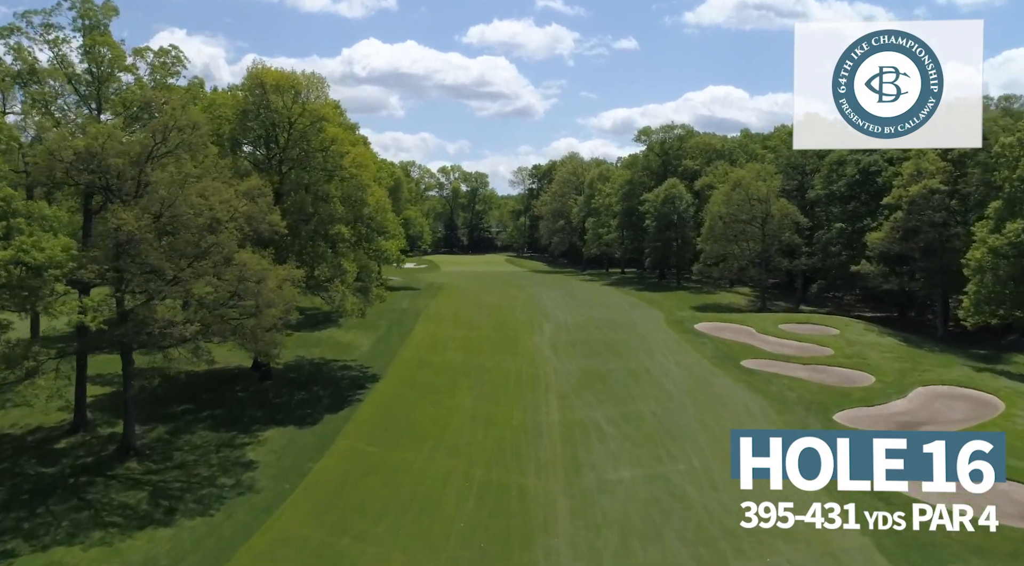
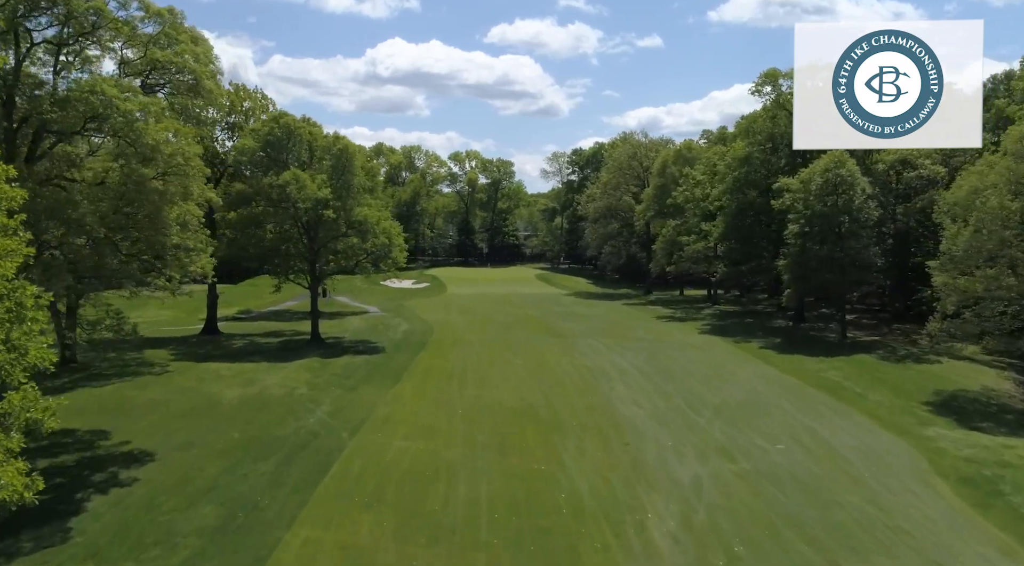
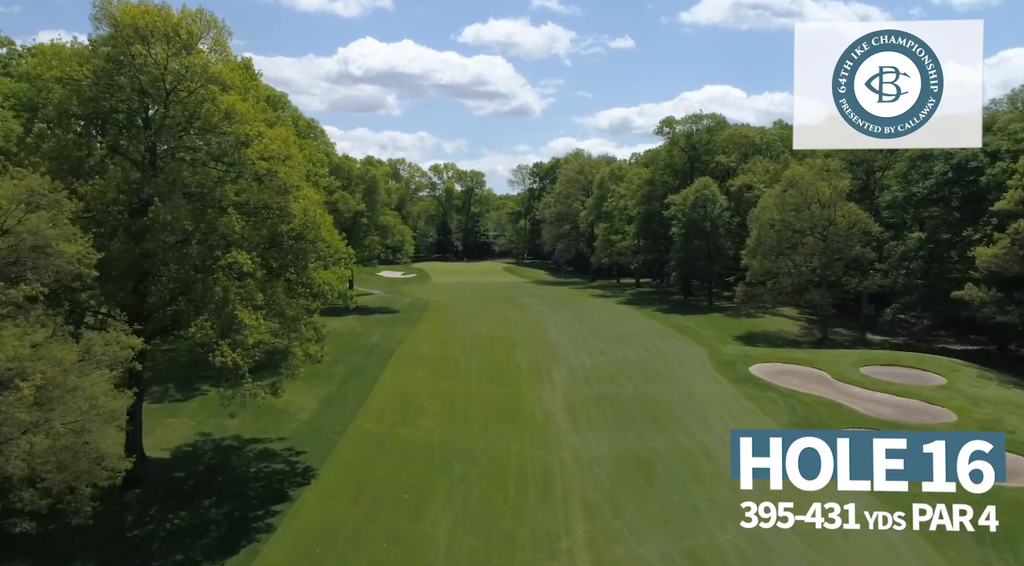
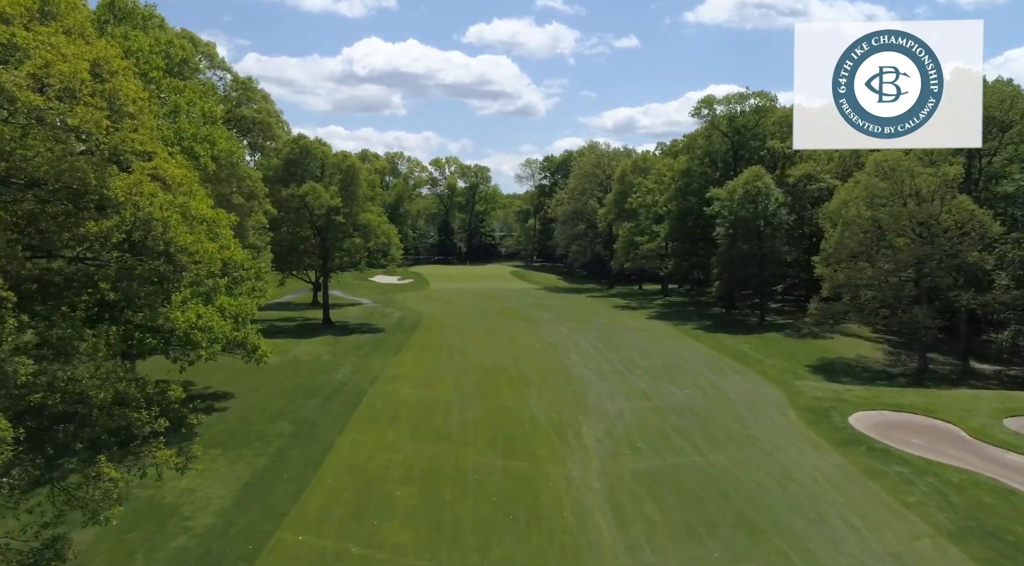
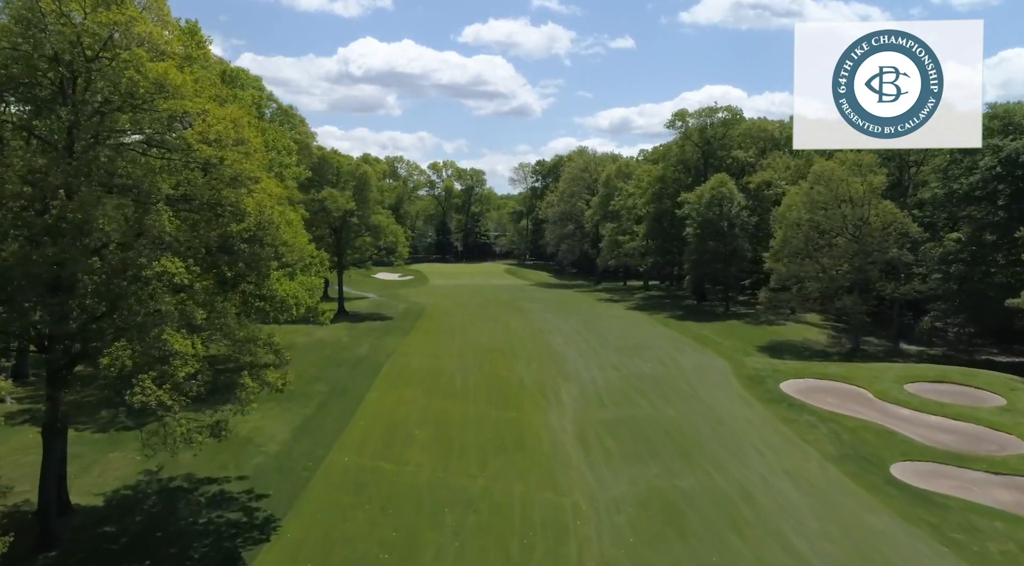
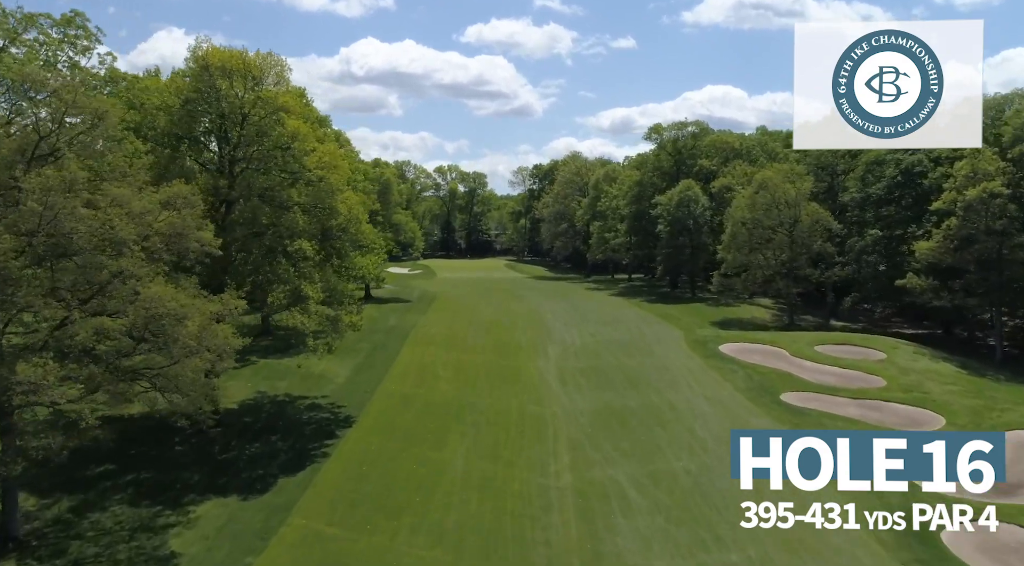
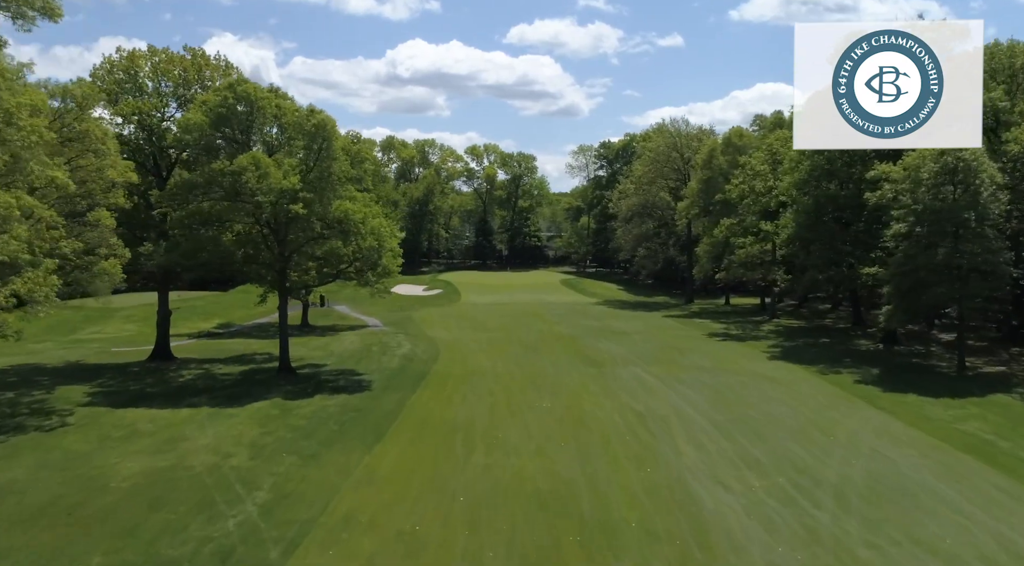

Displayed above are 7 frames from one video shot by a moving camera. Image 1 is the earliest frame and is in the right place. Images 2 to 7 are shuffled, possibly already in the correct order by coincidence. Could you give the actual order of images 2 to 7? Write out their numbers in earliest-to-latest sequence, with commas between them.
6, 3, 5, 4, 2, 7
